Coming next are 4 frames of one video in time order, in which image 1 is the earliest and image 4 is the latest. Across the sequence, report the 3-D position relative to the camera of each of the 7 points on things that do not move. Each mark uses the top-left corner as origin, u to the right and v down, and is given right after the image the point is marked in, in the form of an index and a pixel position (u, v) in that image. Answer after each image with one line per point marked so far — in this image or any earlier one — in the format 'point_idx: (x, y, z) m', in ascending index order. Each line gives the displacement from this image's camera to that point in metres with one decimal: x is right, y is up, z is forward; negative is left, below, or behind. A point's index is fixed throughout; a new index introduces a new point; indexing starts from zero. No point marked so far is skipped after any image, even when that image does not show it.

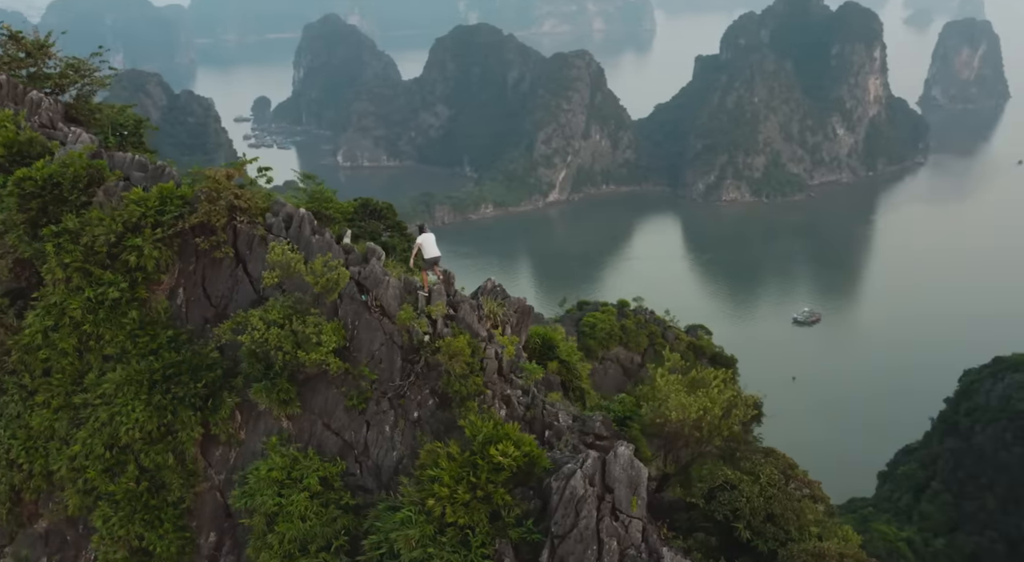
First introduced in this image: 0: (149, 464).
0: (-6.8, -3.4, +18.3) m
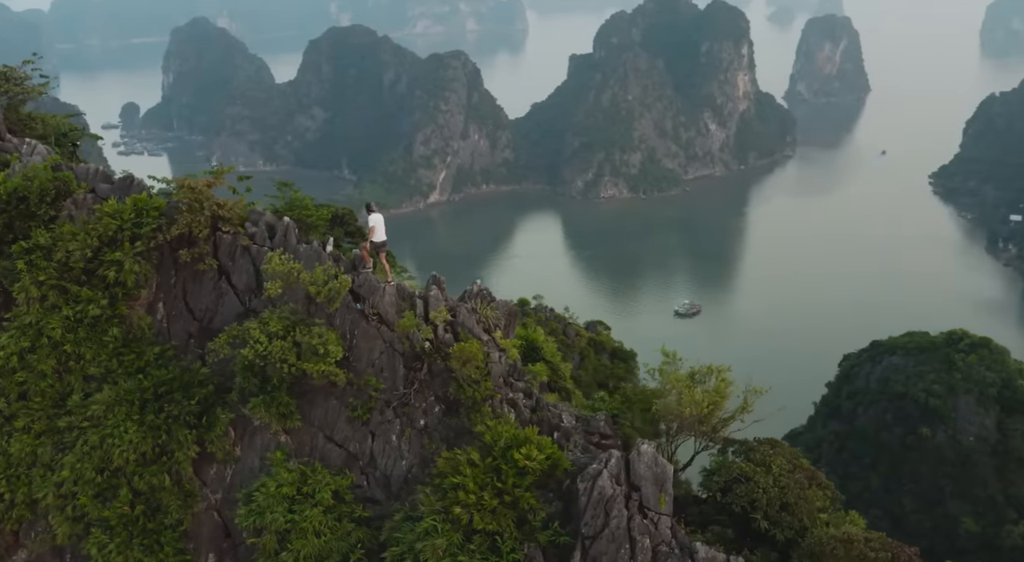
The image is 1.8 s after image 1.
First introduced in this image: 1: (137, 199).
0: (-6.6, -3.7, +17.6) m
1: (-7.4, +1.6, +19.3) m
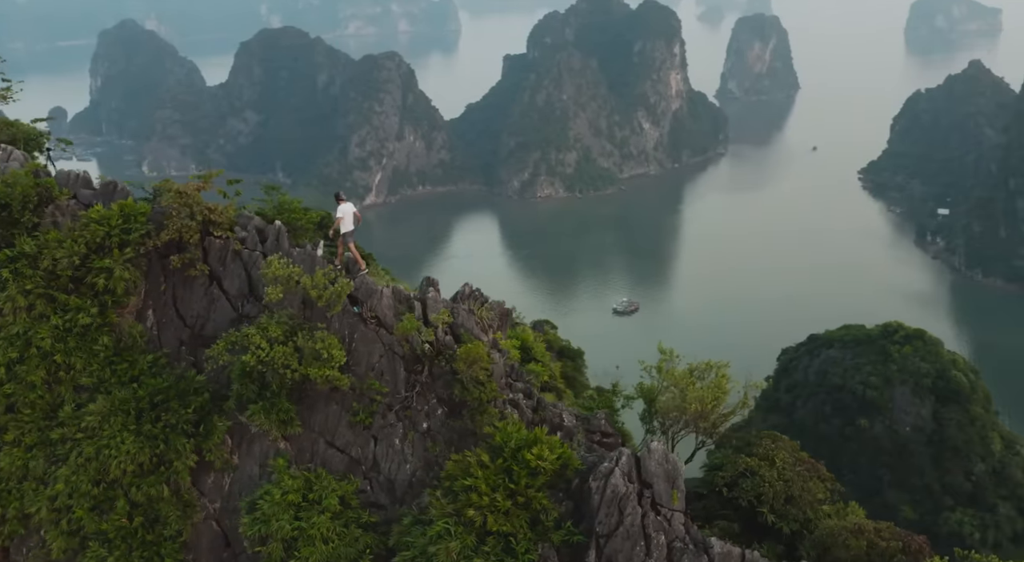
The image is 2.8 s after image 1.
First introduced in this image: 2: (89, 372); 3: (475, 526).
0: (-6.5, -3.8, +17.3) m
1: (-7.4, +1.5, +18.9) m
2: (-7.7, -1.7, +18.1) m
3: (-0.6, -3.8, +15.3) m
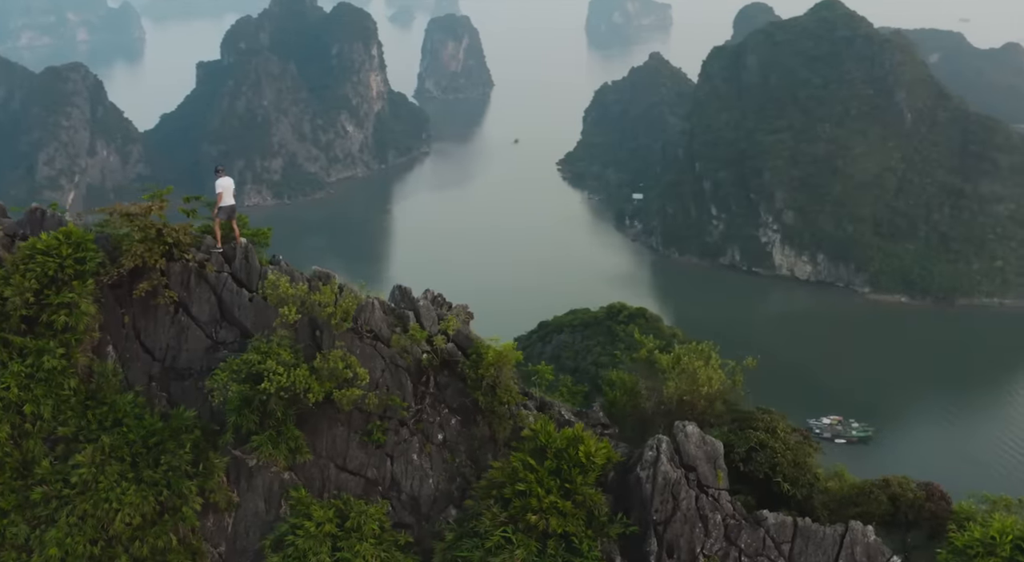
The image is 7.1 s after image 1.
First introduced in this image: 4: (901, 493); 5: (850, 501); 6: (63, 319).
0: (-5.8, -4.3, +15.7) m
1: (-7.5, +0.9, +17.0) m
2: (-7.4, -2.3, +16.2) m
3: (+0.4, -3.9, +15.3) m
4: (+6.7, -3.8, +17.4) m
5: (+5.8, -3.8, +17.2) m
6: (-7.4, -0.6, +16.4) m
